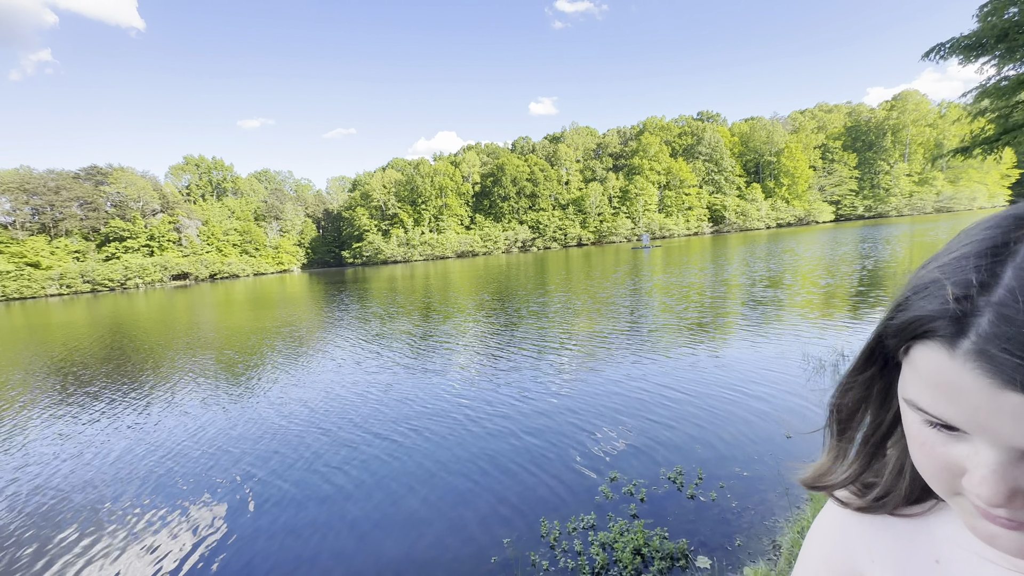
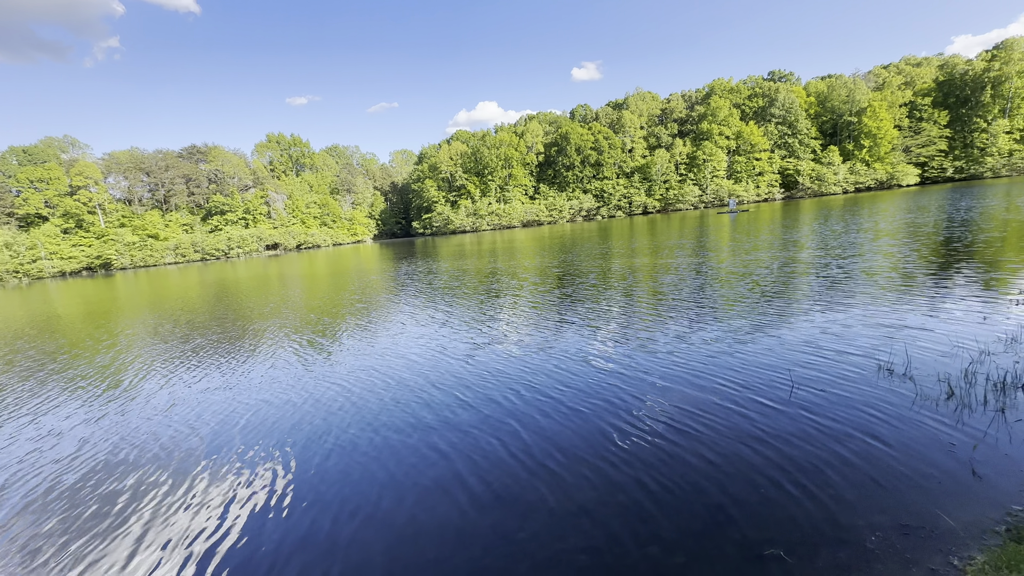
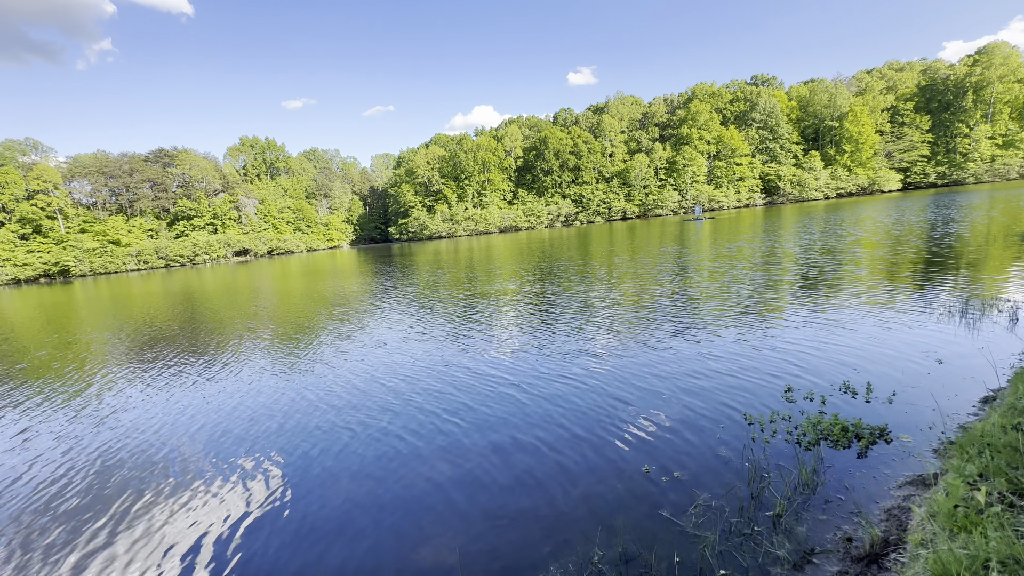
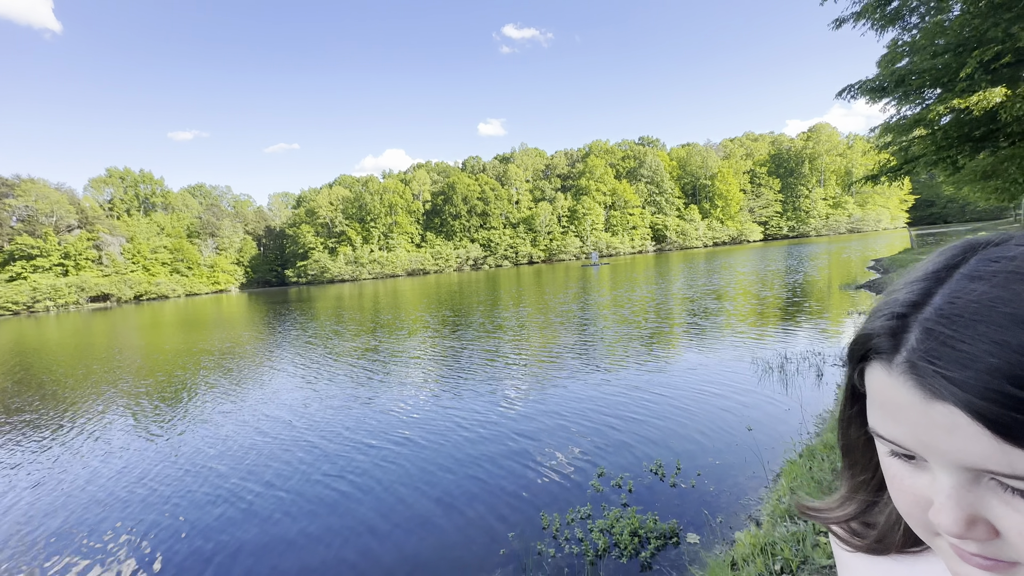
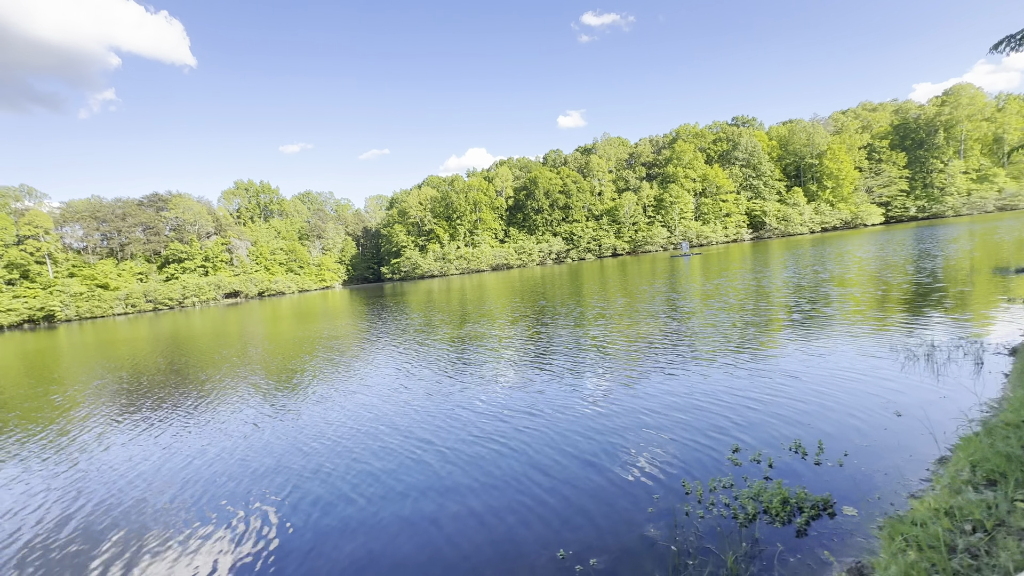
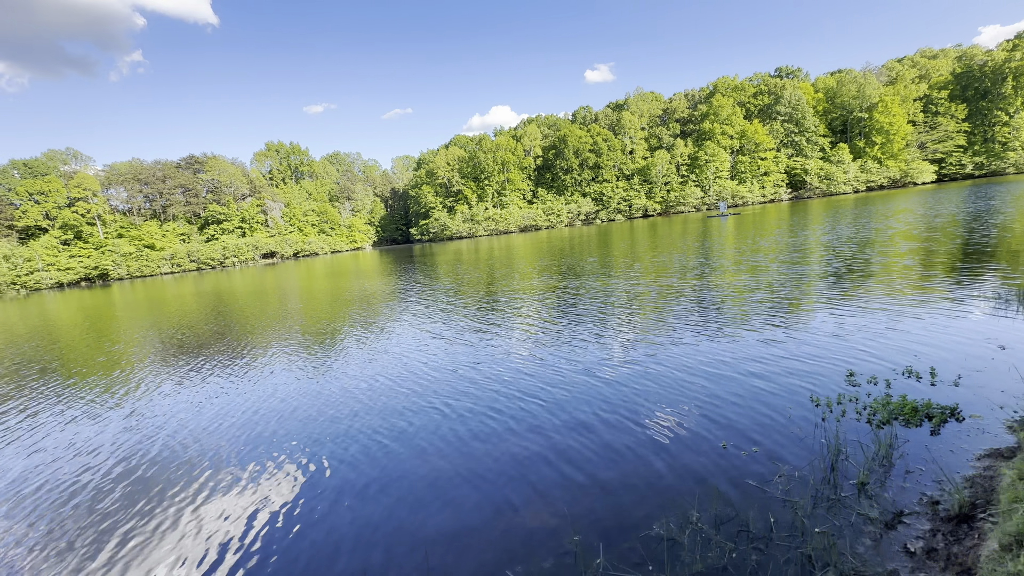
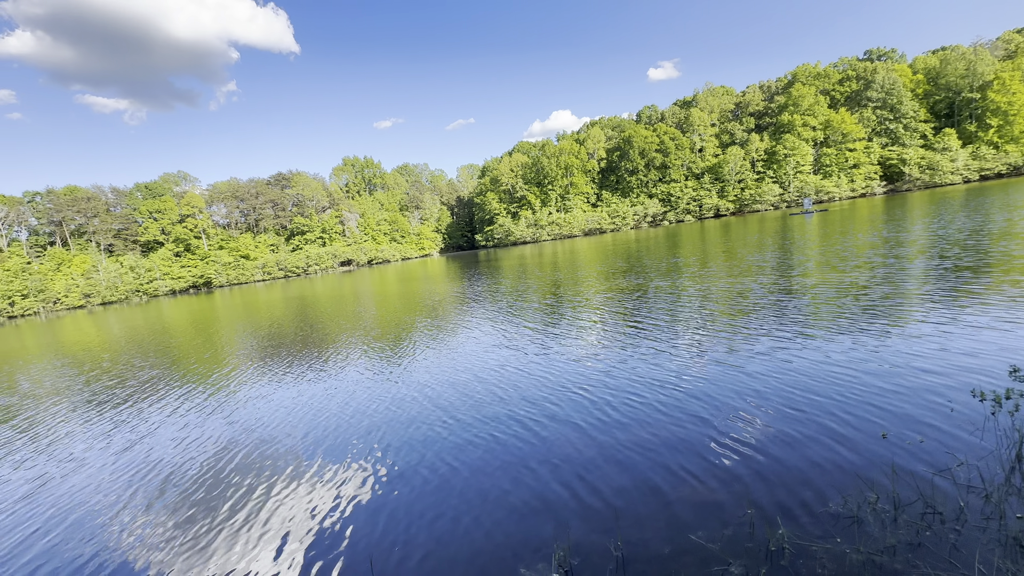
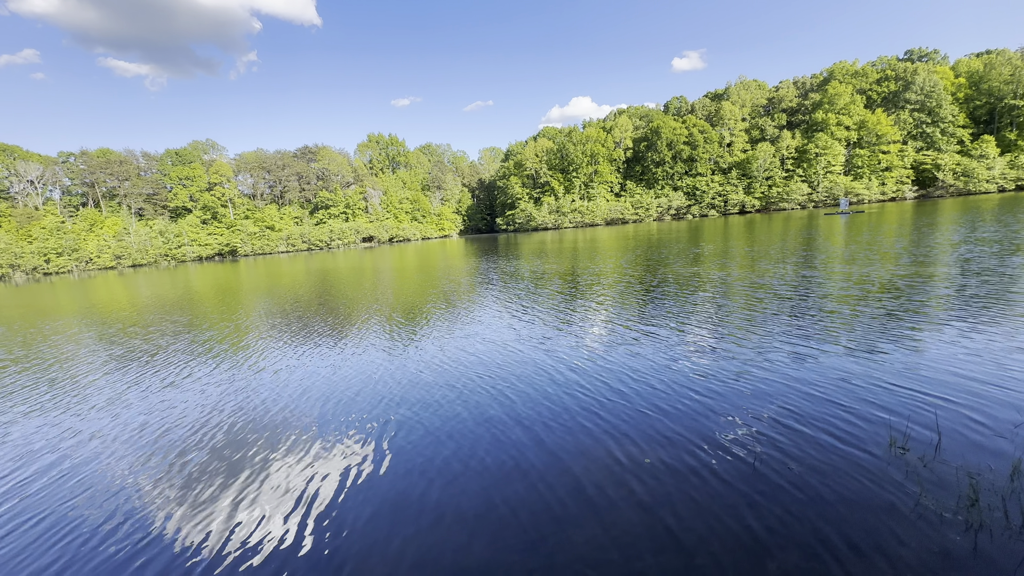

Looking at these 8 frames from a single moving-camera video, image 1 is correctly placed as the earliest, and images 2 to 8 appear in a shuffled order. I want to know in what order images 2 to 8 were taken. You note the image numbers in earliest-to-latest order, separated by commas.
4, 5, 3, 6, 7, 8, 2
